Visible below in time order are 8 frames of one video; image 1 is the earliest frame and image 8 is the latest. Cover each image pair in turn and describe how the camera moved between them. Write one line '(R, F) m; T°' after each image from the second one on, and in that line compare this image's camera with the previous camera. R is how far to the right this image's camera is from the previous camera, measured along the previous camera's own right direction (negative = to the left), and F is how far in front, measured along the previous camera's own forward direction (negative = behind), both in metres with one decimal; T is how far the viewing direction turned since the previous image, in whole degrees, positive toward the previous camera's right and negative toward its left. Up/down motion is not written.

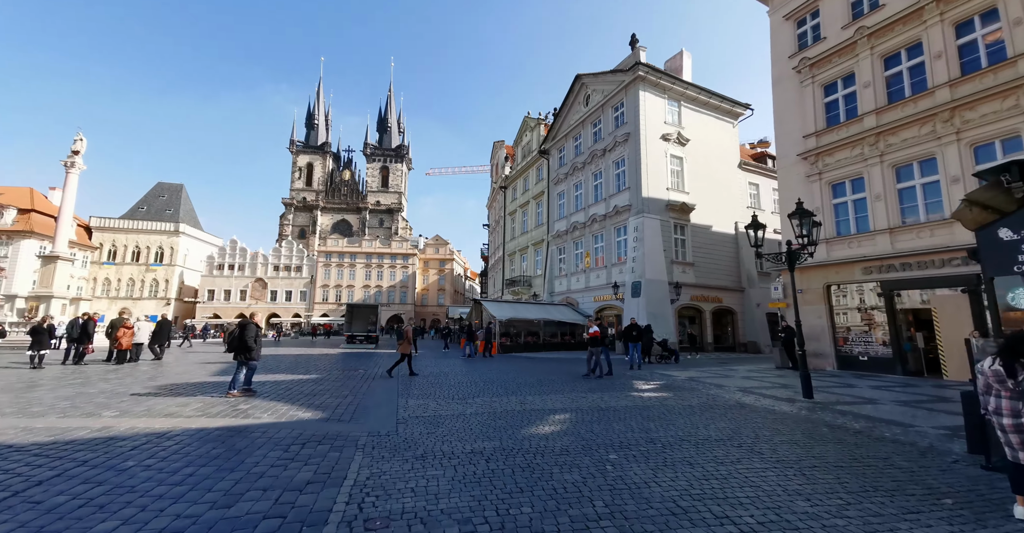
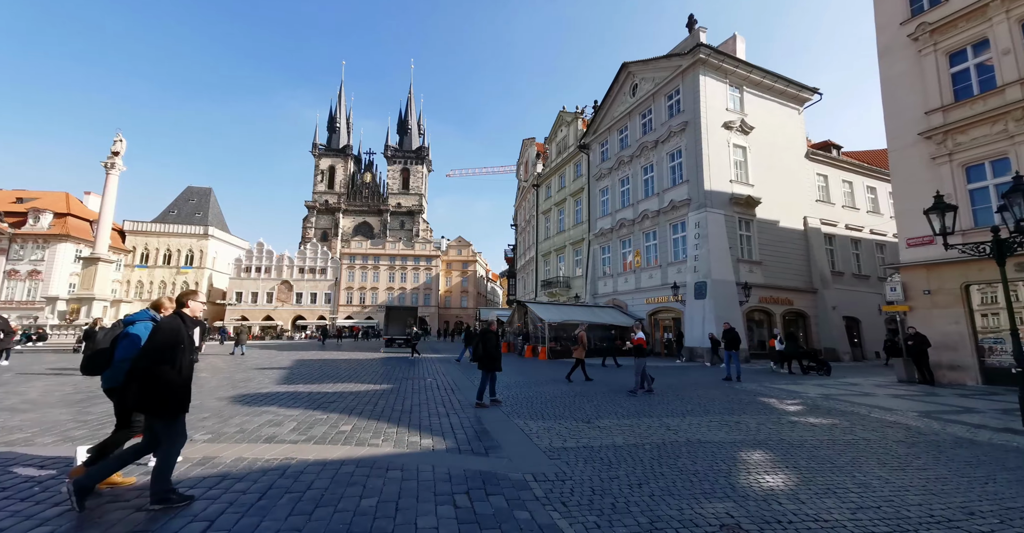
(-1.5, +1.0) m; -3°
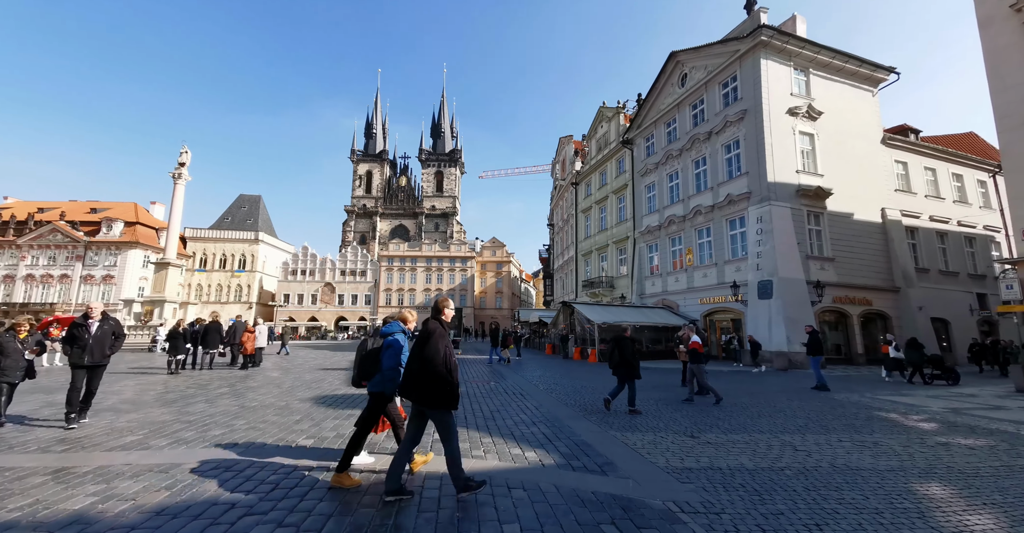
(-0.8, +0.3) m; -4°
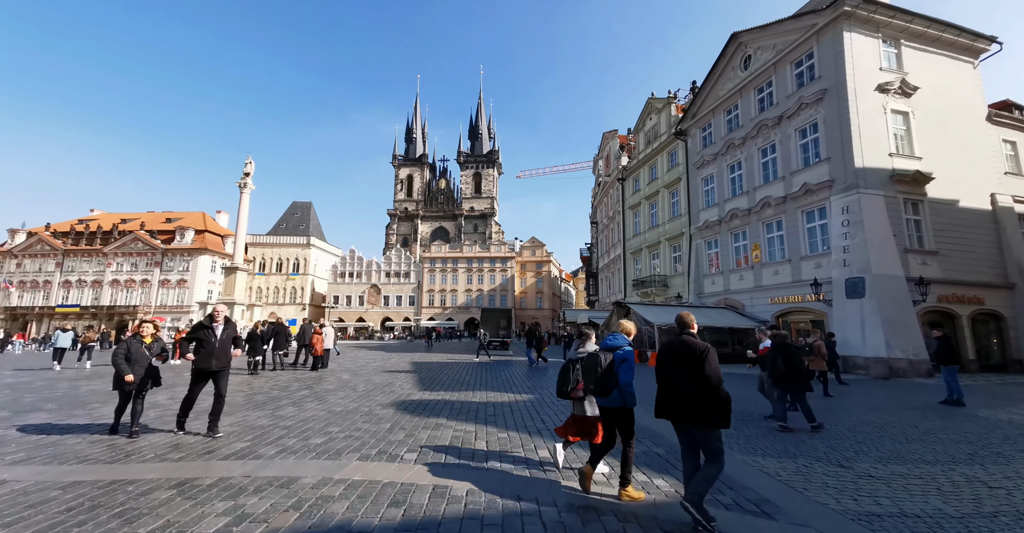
(-0.8, +0.4) m; -5°
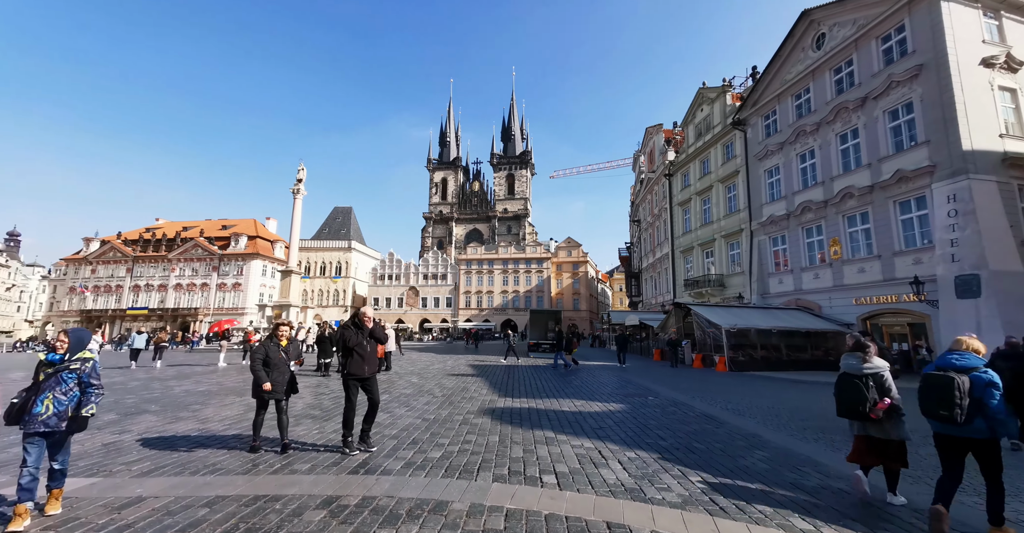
(-1.2, +0.5) m; -5°
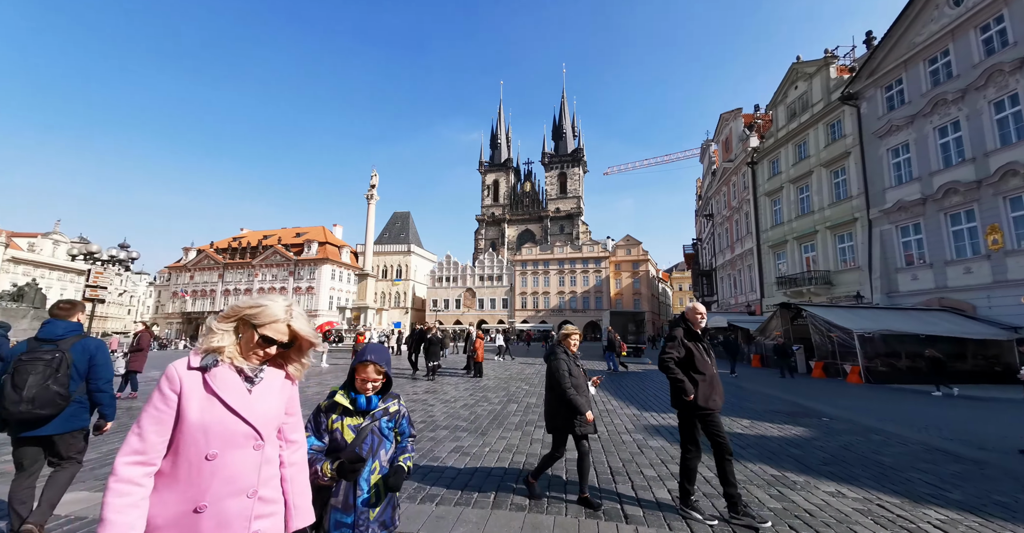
(-1.9, +0.8) m; -7°
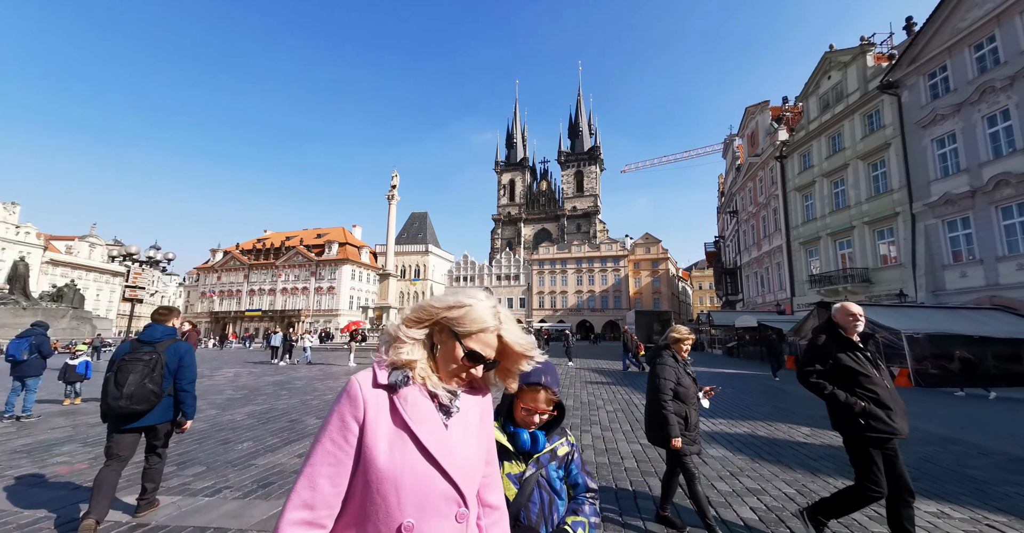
(-0.5, +0.3) m; -2°
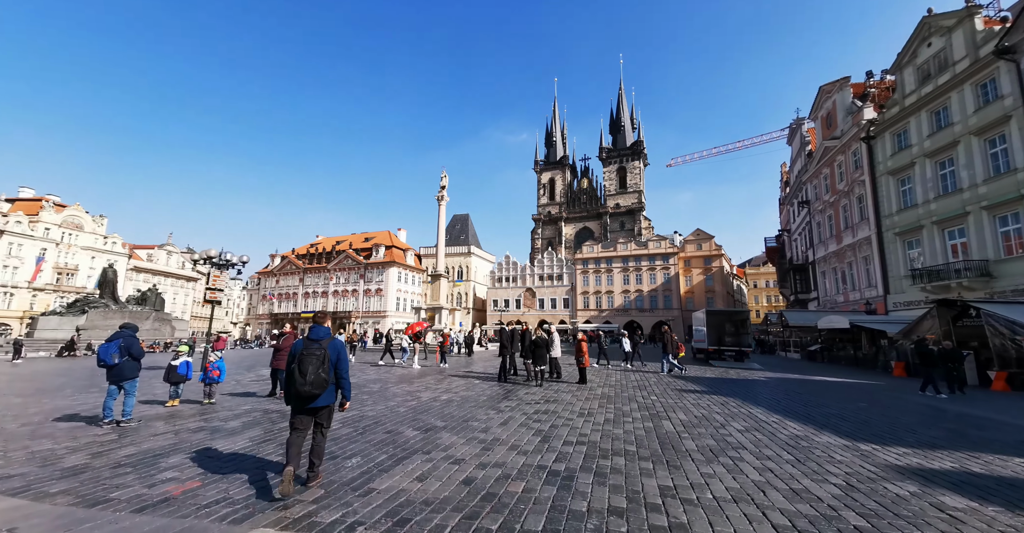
(-1.4, +1.0) m; -5°
